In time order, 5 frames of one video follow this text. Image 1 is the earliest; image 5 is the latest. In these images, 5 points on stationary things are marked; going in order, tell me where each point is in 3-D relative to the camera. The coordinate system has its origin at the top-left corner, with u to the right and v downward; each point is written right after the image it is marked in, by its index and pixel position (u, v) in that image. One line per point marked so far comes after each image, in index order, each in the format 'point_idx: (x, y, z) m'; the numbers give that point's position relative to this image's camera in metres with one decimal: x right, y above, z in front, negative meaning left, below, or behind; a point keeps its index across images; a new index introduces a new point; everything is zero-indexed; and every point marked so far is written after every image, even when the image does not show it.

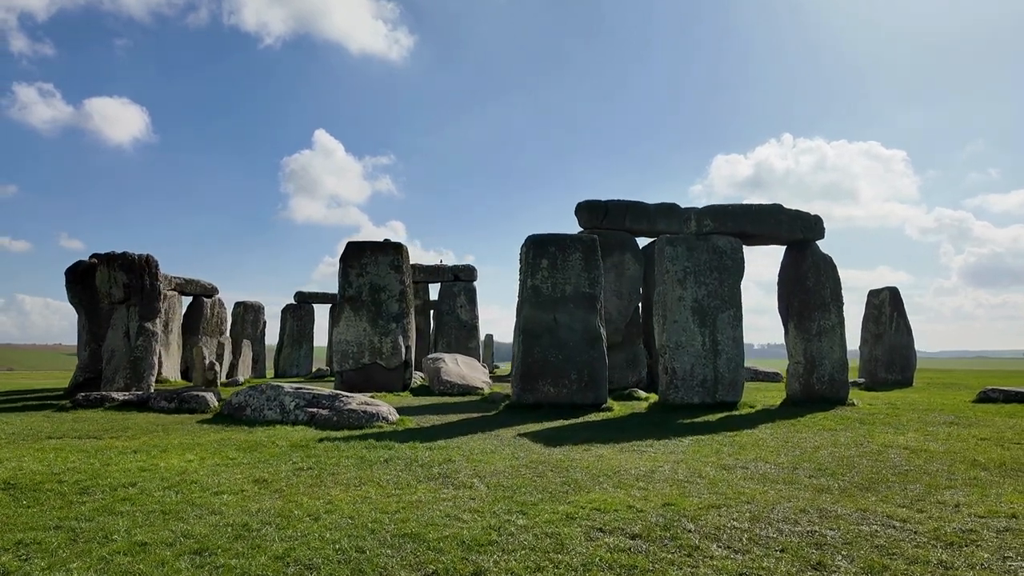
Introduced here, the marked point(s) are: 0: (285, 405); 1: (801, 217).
0: (-2.9, -1.5, +9.0) m
1: (+4.7, +1.2, +11.3) m
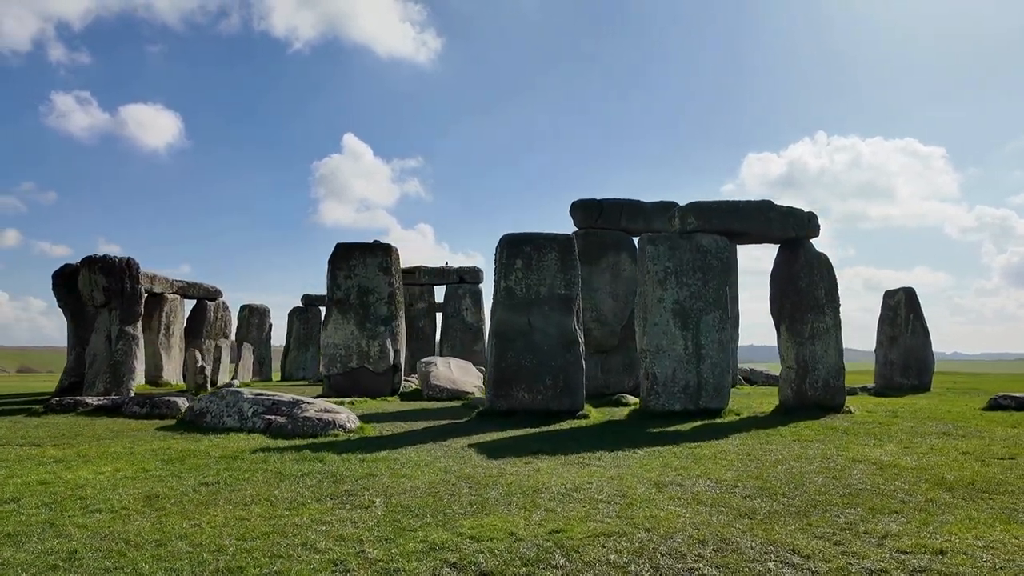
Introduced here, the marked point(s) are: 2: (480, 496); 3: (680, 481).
0: (-3.4, -1.6, +8.8) m
1: (+4.3, +1.1, +10.7) m
2: (-0.2, -1.3, +4.5) m
3: (+1.2, -1.4, +4.9) m
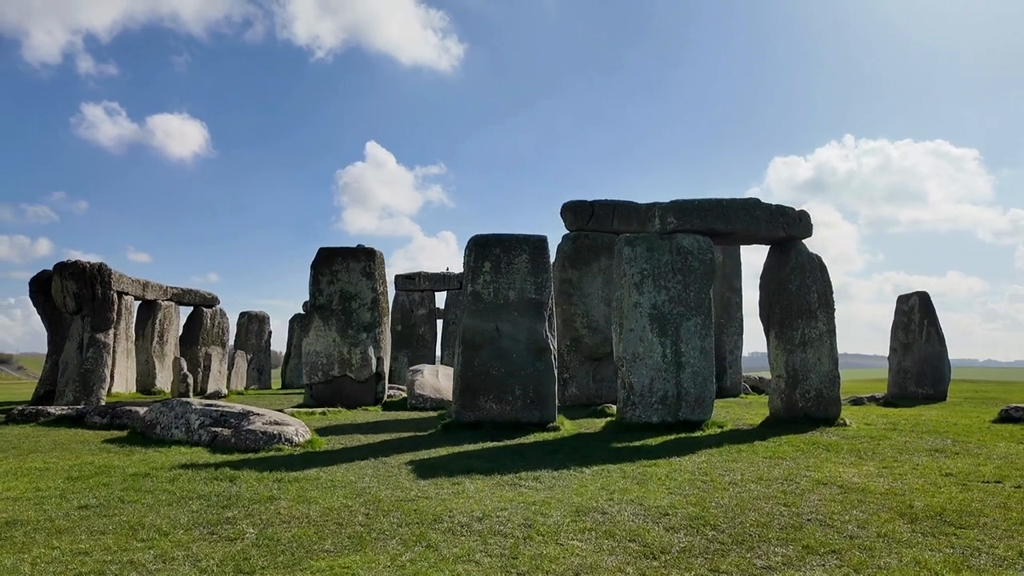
0: (-3.8, -1.6, +8.3) m
1: (+3.9, +1.1, +10.1) m
2: (-0.8, -1.3, +3.9) m
3: (+0.6, -1.4, +4.3) m
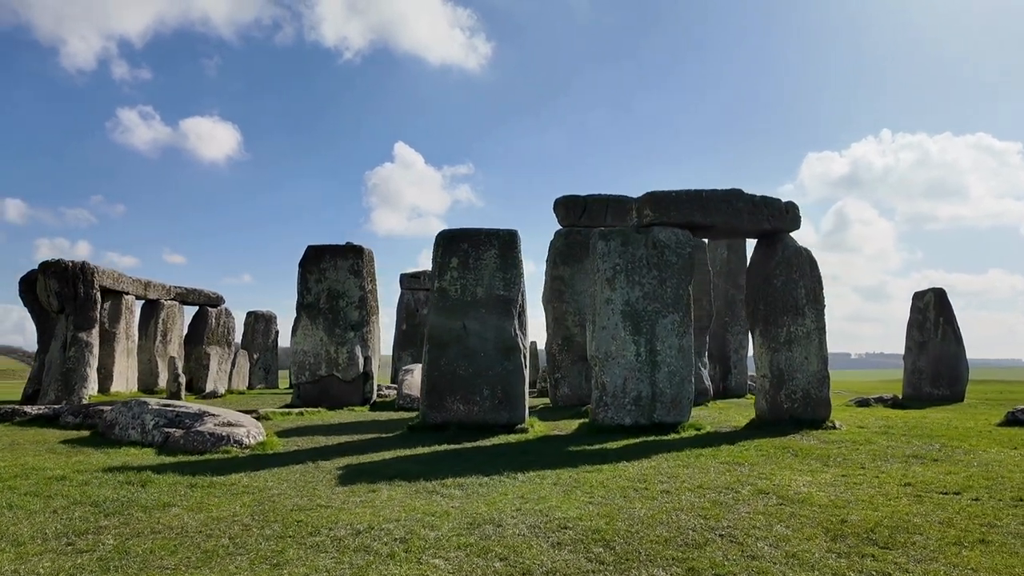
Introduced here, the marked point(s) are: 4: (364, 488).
0: (-4.3, -1.6, +8.2) m
1: (+3.5, +1.2, +9.6) m
2: (-1.5, -1.3, +3.6) m
3: (0.0, -1.3, +4.0) m
4: (-1.1, -1.5, +5.1) m
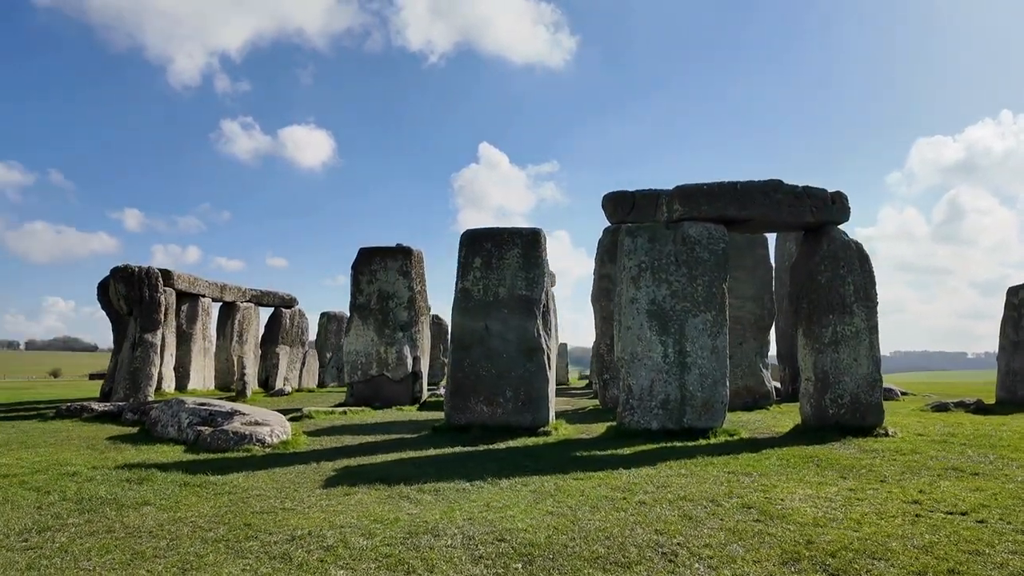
0: (-4.0, -1.6, +8.5) m
1: (+3.8, +1.2, +9.0) m
2: (-1.8, -1.3, +3.7) m
3: (-0.4, -1.3, +3.9) m
4: (-1.2, -1.5, +5.1) m
